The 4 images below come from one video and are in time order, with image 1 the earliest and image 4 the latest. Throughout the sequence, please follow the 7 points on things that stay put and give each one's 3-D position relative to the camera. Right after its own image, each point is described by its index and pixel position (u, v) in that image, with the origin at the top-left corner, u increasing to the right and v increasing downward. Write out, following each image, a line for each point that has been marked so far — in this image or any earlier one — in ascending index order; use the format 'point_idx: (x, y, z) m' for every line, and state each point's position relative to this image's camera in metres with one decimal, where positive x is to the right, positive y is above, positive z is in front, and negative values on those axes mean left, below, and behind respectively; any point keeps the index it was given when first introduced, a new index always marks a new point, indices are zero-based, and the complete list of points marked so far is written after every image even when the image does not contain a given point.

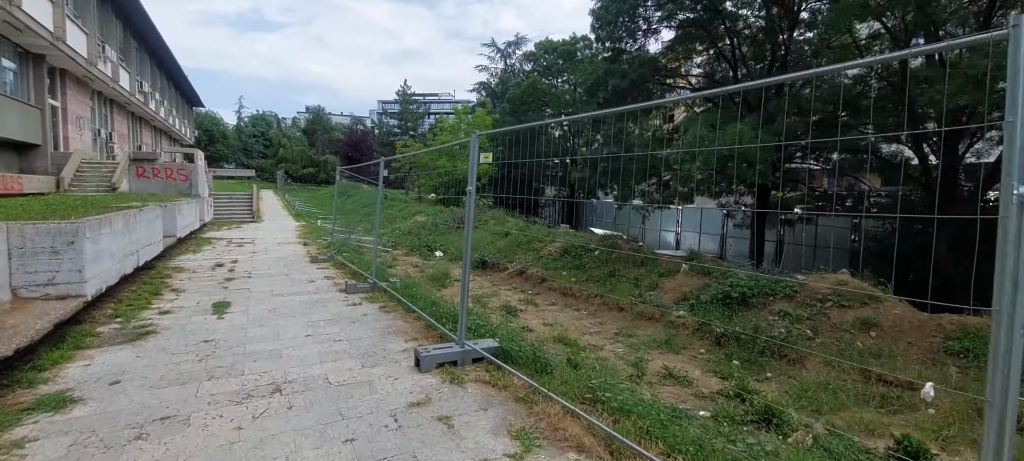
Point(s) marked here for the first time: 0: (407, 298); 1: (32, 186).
0: (-1.1, -0.7, +5.4) m
1: (-12.1, +1.1, +13.0) m
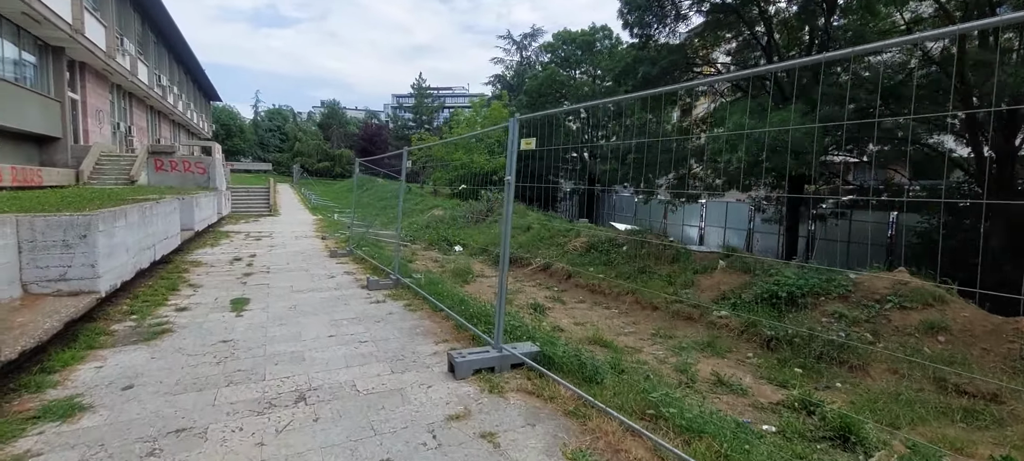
0: (-0.8, -0.6, +5.1) m
1: (-11.6, +1.3, +13.0) m
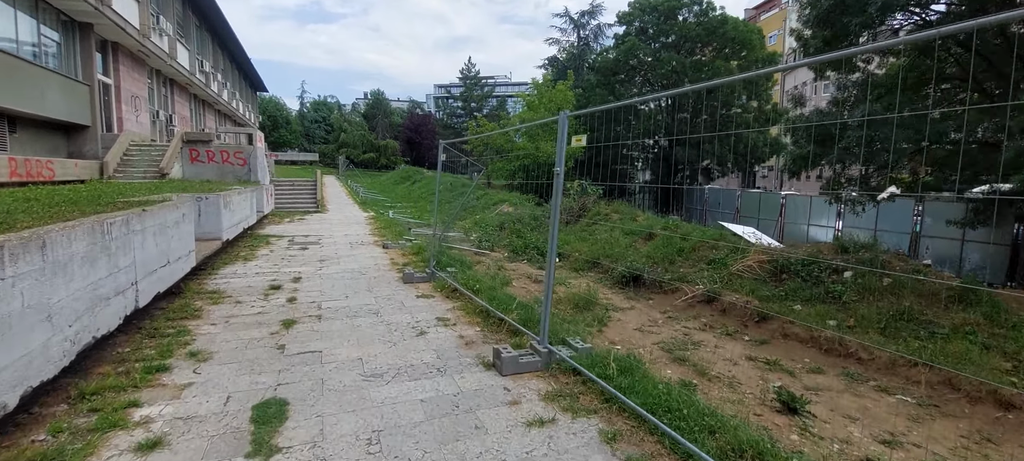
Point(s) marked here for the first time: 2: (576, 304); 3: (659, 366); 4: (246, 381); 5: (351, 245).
0: (+0.7, -0.9, +2.4) m
1: (-9.5, +1.2, +11.1) m
2: (+0.8, -0.9, +6.2) m
3: (+1.2, -1.1, +4.2) m
4: (-1.6, -0.9, +3.1) m
5: (-2.8, -0.3, +8.9) m
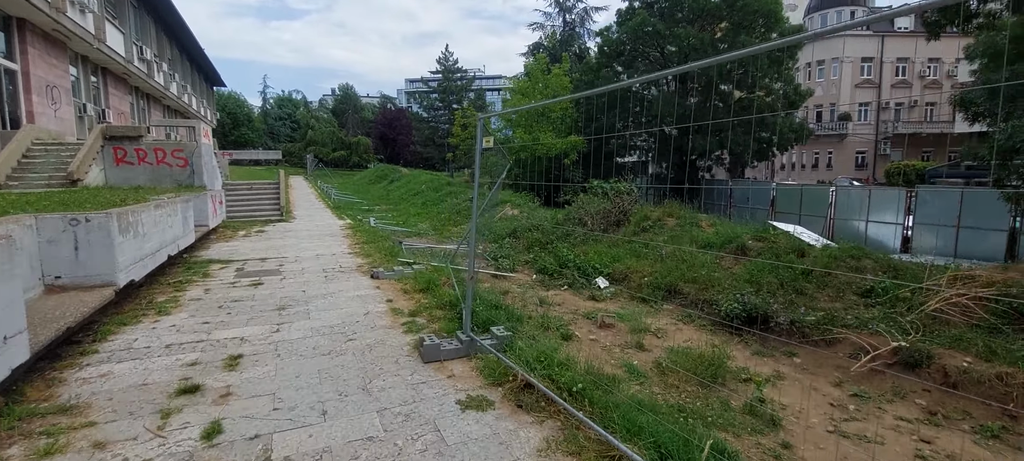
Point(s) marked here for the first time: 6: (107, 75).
0: (+1.5, -1.1, +0.1) m
1: (-9.1, +0.8, +8.2) m
2: (+1.4, -1.1, +3.9) m
3: (+1.9, -1.3, +1.9) m
4: (-0.8, -1.2, +0.6) m
5: (-2.3, -0.6, +6.3) m
6: (-14.5, +5.6, +18.4) m
